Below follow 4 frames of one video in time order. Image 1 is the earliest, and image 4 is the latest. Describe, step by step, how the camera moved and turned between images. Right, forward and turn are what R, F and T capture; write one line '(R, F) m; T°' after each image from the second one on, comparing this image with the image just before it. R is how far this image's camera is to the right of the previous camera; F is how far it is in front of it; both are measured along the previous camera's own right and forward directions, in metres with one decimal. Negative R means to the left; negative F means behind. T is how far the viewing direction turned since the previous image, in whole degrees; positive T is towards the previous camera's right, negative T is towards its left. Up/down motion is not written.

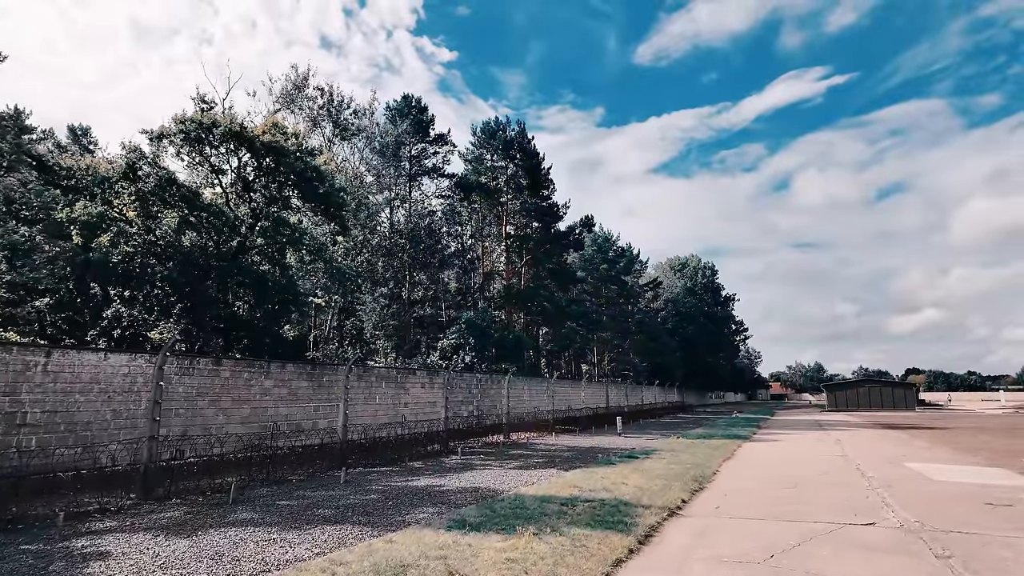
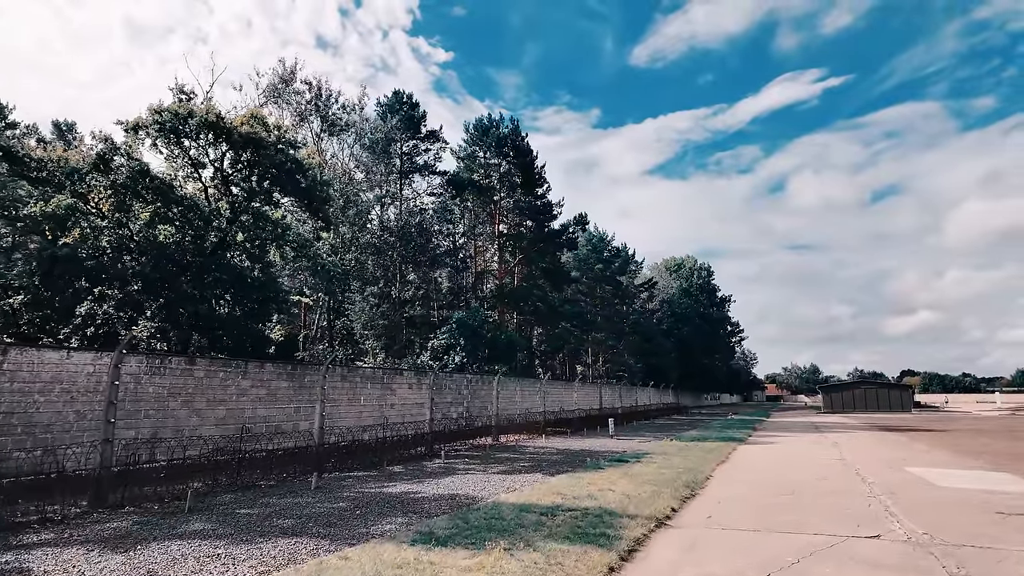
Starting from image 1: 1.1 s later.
(+0.3, +0.7) m; 0°
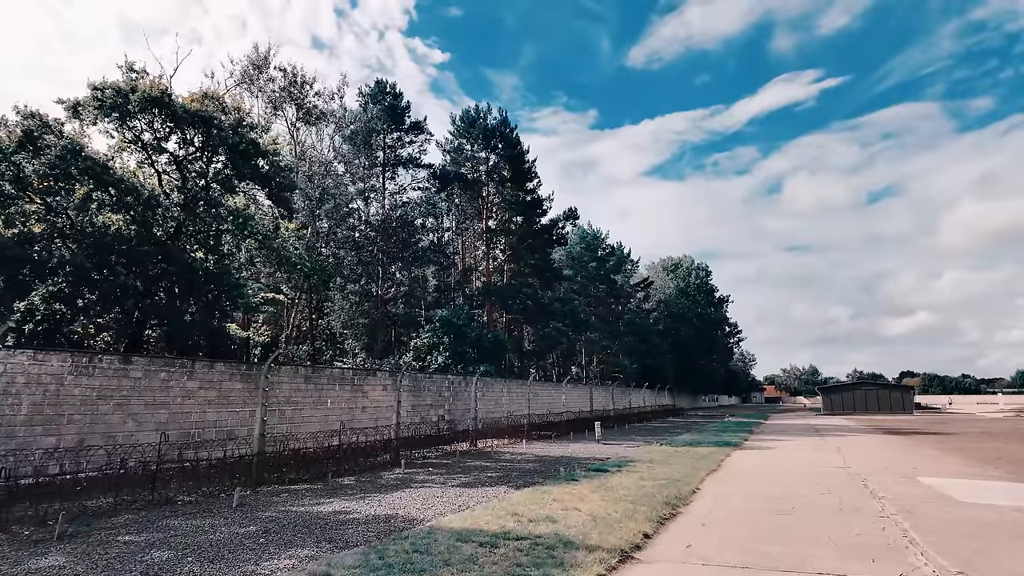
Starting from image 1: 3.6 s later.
(+0.7, +1.6) m; 0°
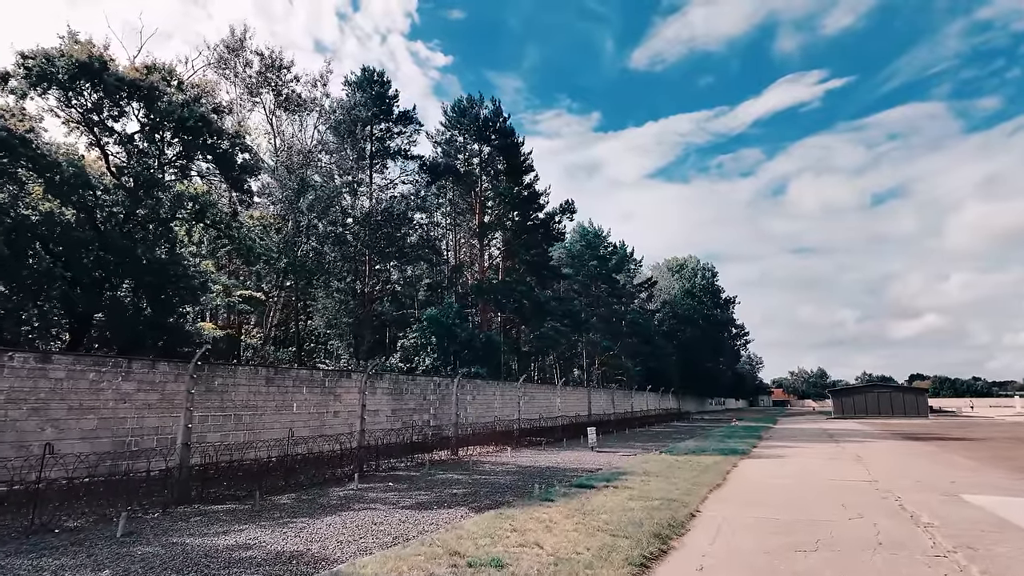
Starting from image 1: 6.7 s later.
(+0.7, +1.9) m; 0°
